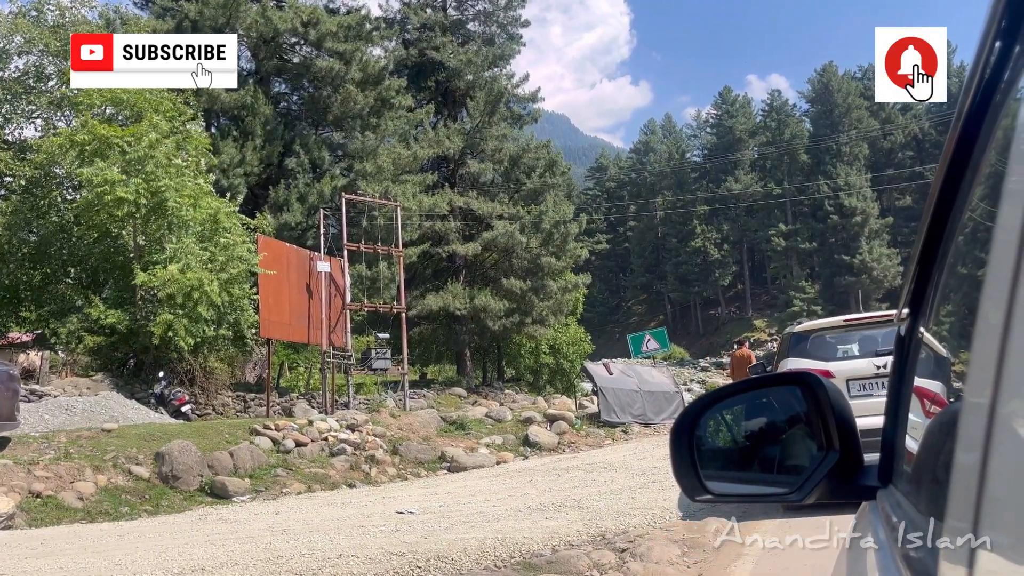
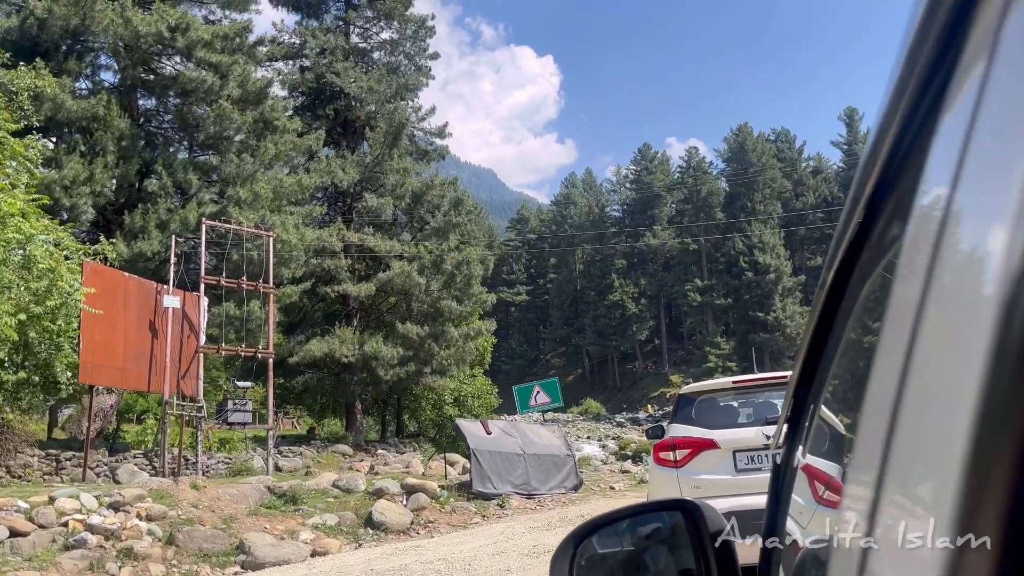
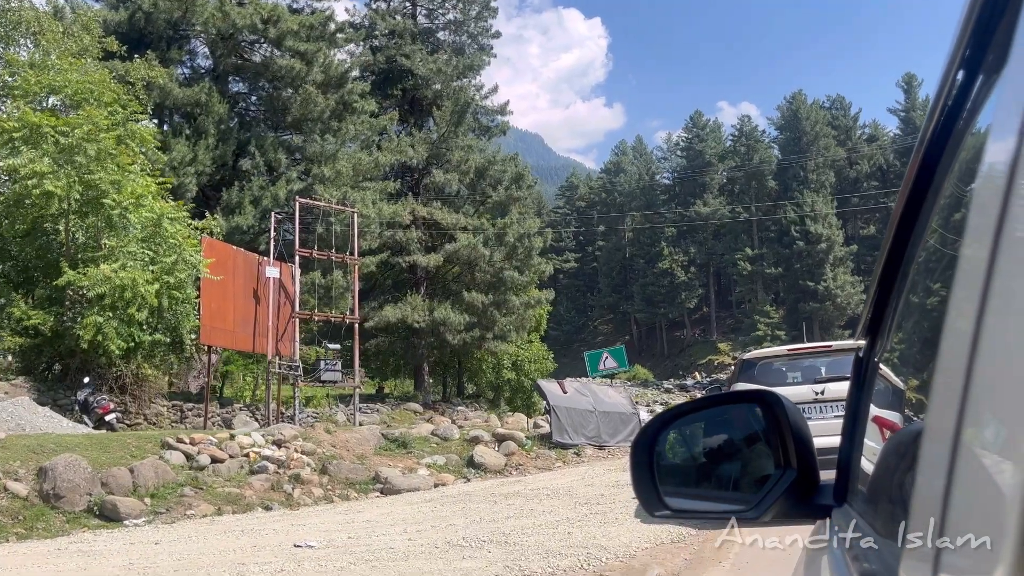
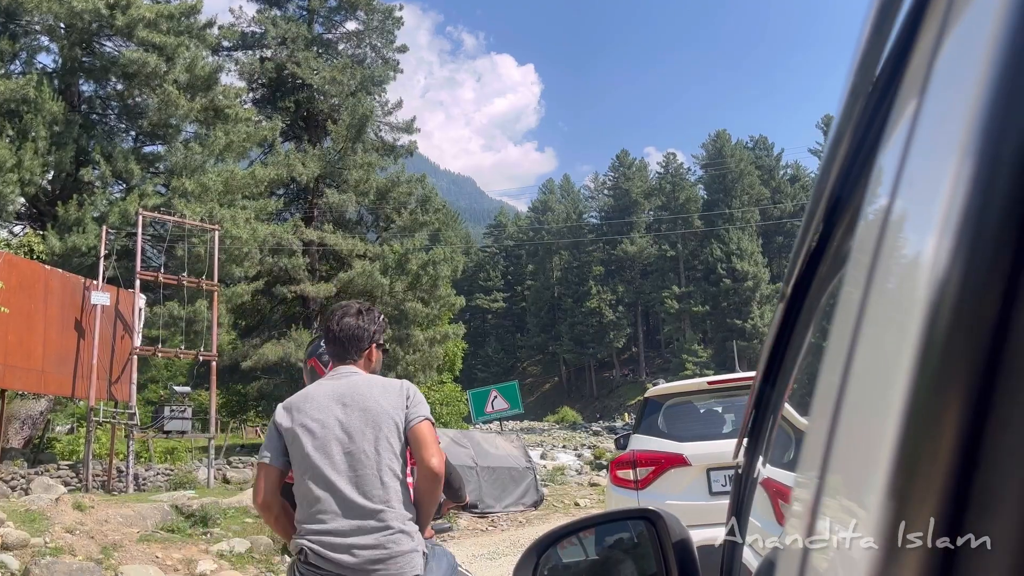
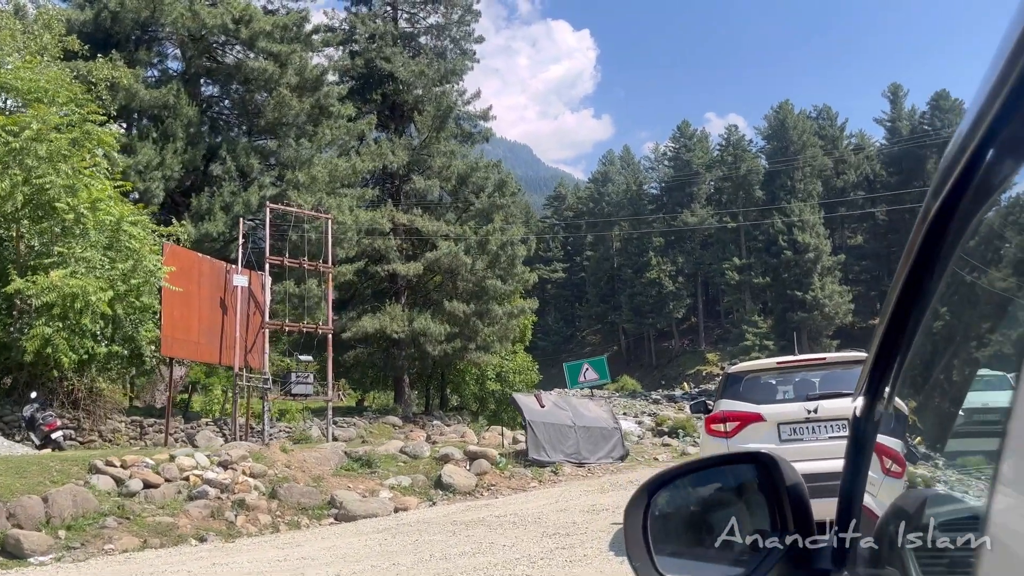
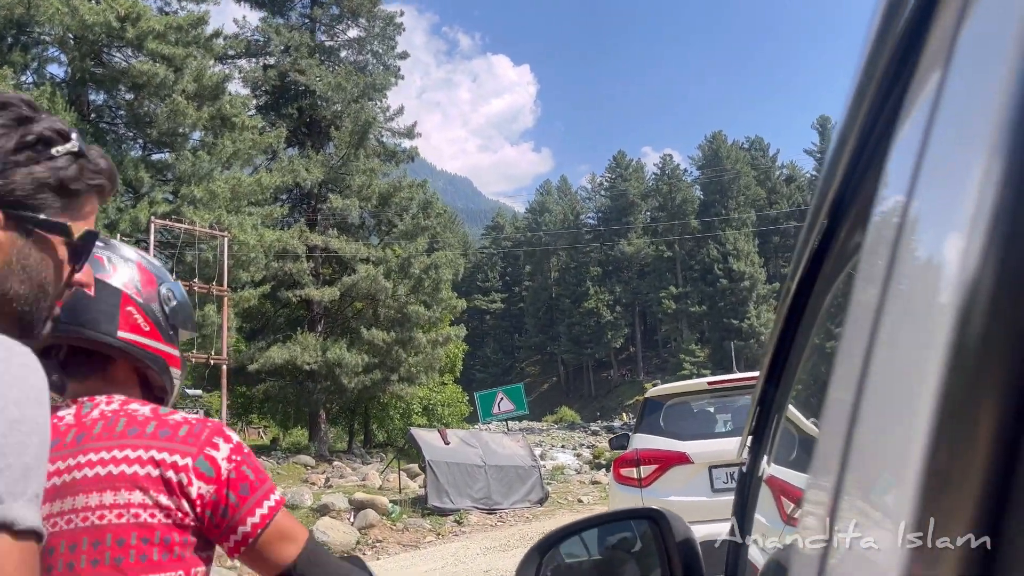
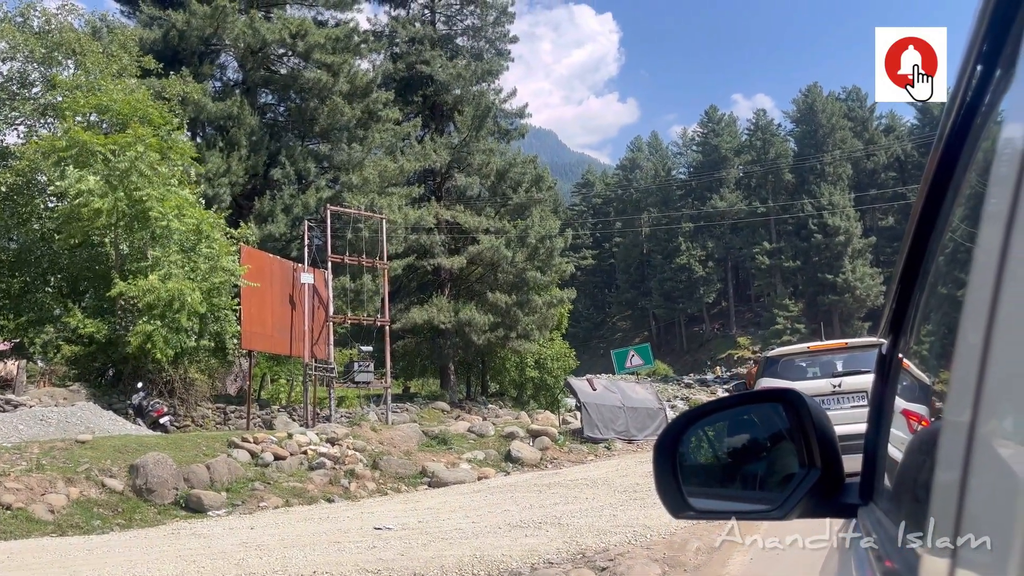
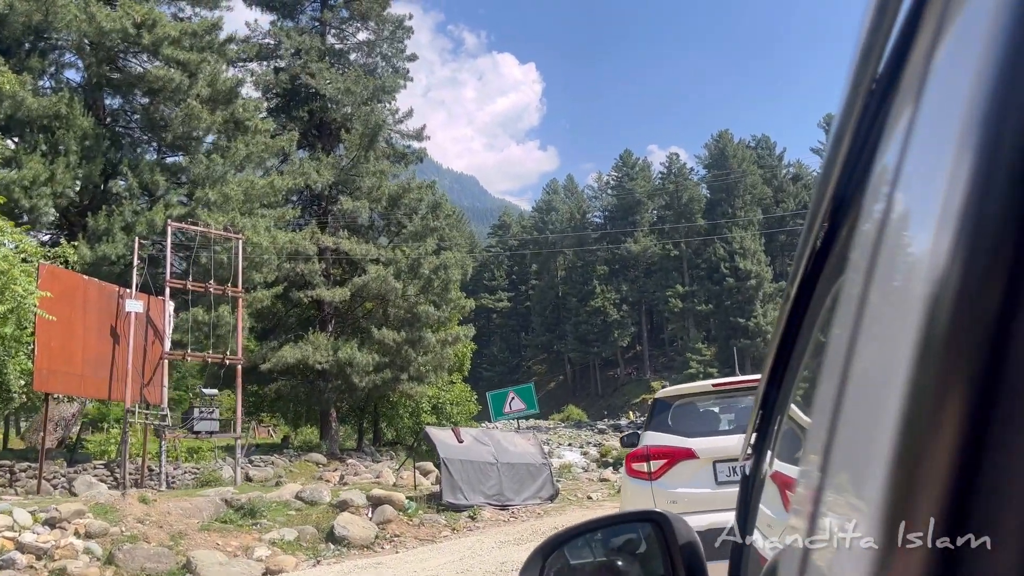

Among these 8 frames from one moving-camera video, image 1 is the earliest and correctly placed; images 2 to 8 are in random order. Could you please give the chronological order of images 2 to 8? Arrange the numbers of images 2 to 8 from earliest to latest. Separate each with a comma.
7, 3, 5, 2, 8, 6, 4
